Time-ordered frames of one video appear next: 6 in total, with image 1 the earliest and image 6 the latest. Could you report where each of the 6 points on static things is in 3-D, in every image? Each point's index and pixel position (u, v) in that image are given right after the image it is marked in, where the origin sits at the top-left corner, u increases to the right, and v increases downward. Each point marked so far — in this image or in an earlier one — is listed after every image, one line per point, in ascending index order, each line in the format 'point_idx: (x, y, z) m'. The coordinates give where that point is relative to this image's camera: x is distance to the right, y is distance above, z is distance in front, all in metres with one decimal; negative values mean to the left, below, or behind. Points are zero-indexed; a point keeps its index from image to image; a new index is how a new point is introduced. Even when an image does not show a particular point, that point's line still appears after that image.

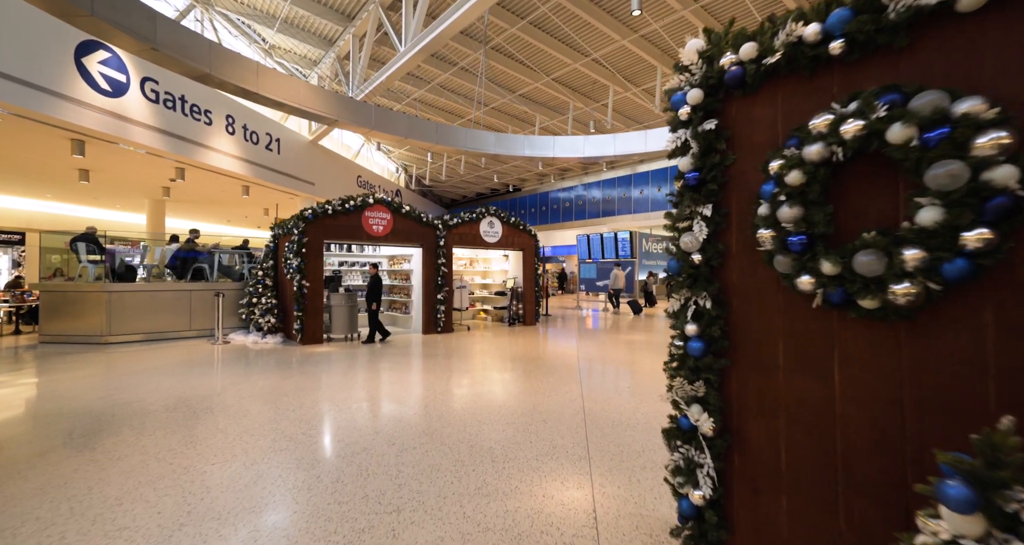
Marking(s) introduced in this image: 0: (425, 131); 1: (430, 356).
0: (-1.7, +2.8, +8.3) m
1: (-1.3, -1.3, +6.7) m
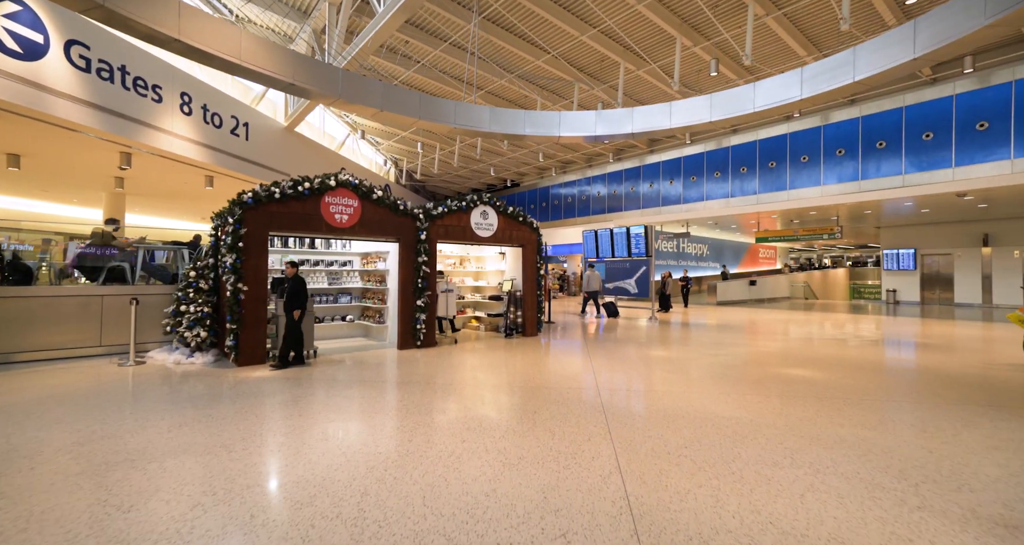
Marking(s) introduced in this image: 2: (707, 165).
0: (-1.7, +2.8, +6.8) m
1: (-1.3, -1.3, +5.2) m
2: (+7.1, +3.9, +15.3) m
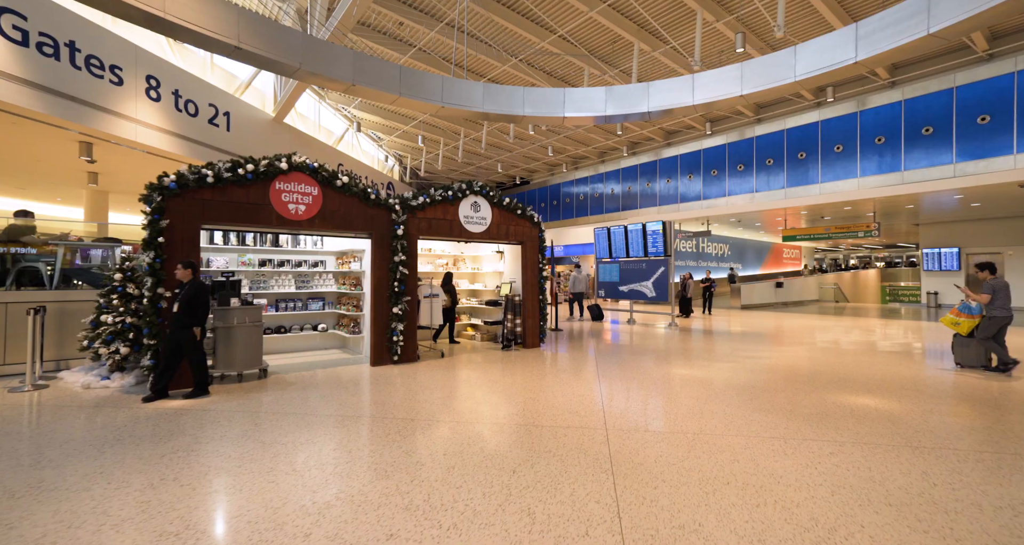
0: (-1.8, +2.7, +5.9) m
1: (-1.4, -1.3, +4.2) m
2: (+7.3, +3.8, +14.0) m
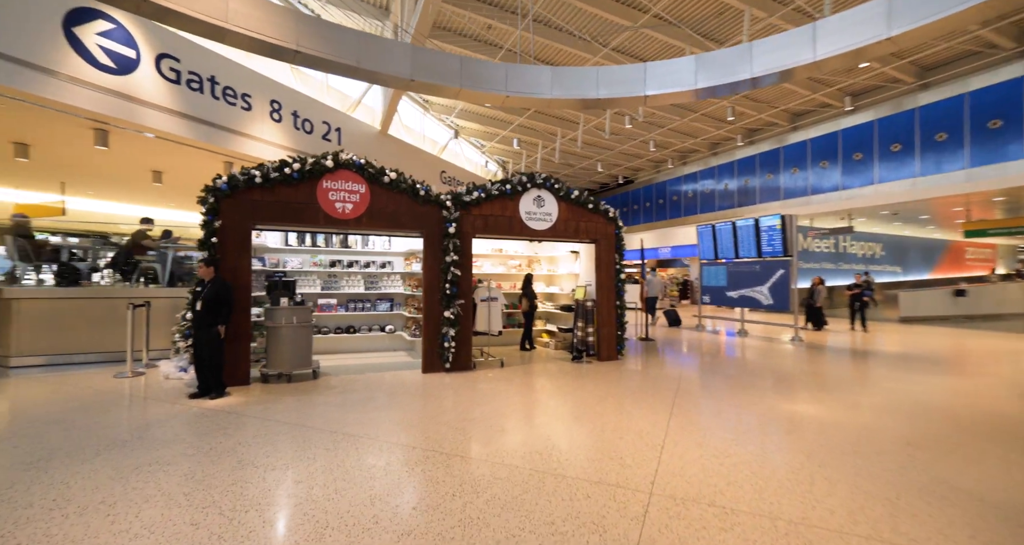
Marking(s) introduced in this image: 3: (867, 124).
0: (-0.9, +2.7, +5.6) m
1: (-0.9, -1.3, +3.8) m
2: (+10.0, +3.7, +11.1) m
3: (+9.9, +4.1, +11.4) m
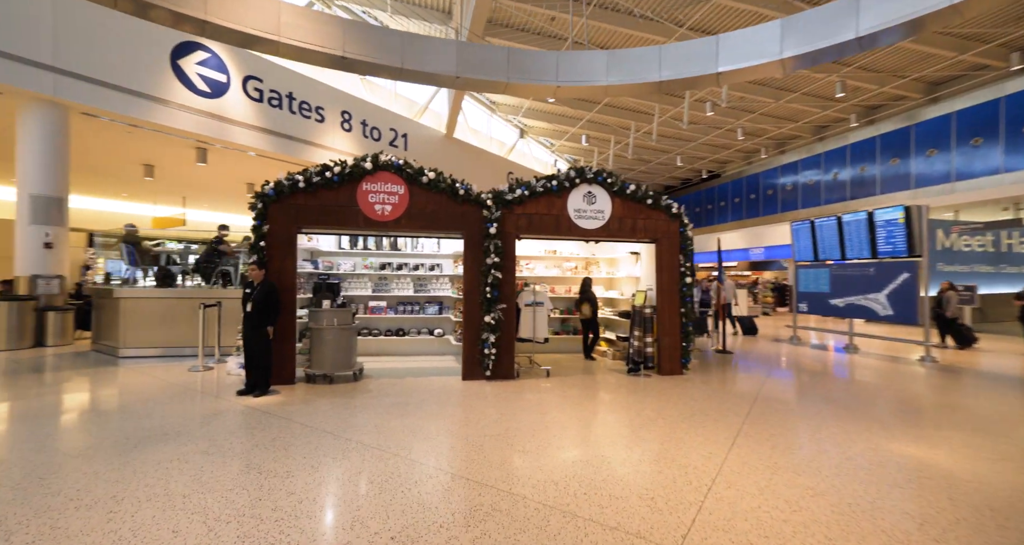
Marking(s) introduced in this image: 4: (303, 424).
0: (-0.2, +2.7, +5.3) m
1: (-0.6, -1.3, +3.6) m
2: (+11.5, +3.6, +8.8) m
3: (+11.4, +4.1, +9.0) m
4: (-1.7, -1.2, +3.3) m
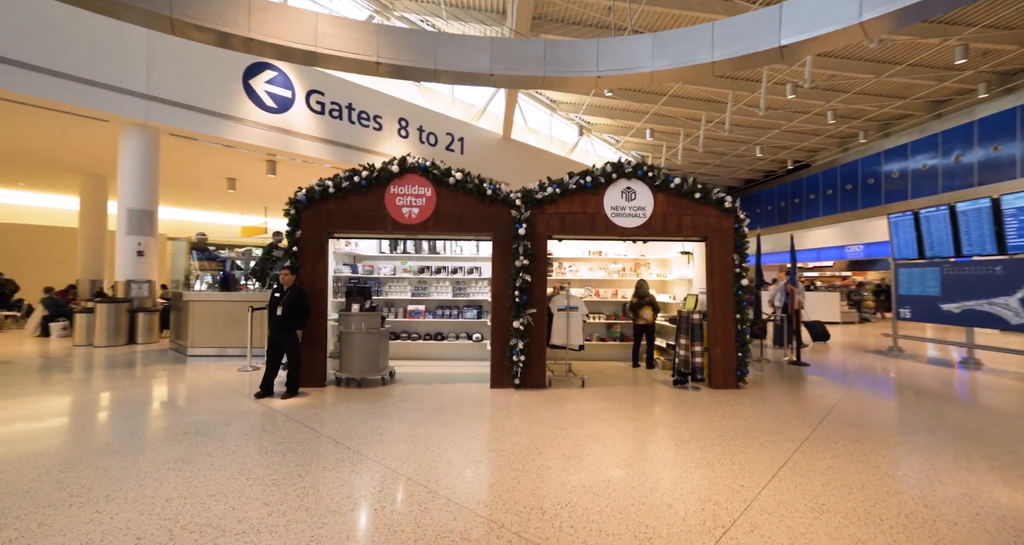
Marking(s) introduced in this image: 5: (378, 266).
0: (+0.2, +2.6, +5.1) m
1: (-0.5, -1.4, +3.5) m
2: (+12.3, +3.6, +6.6) m
3: (+12.3, +4.1, +6.8) m
4: (-1.5, -1.3, +3.3) m
5: (-1.9, +0.1, +5.9) m
